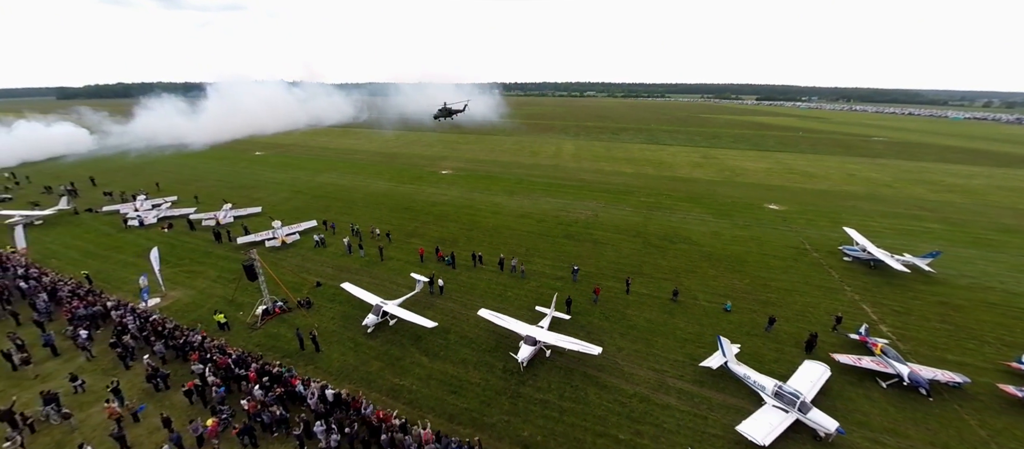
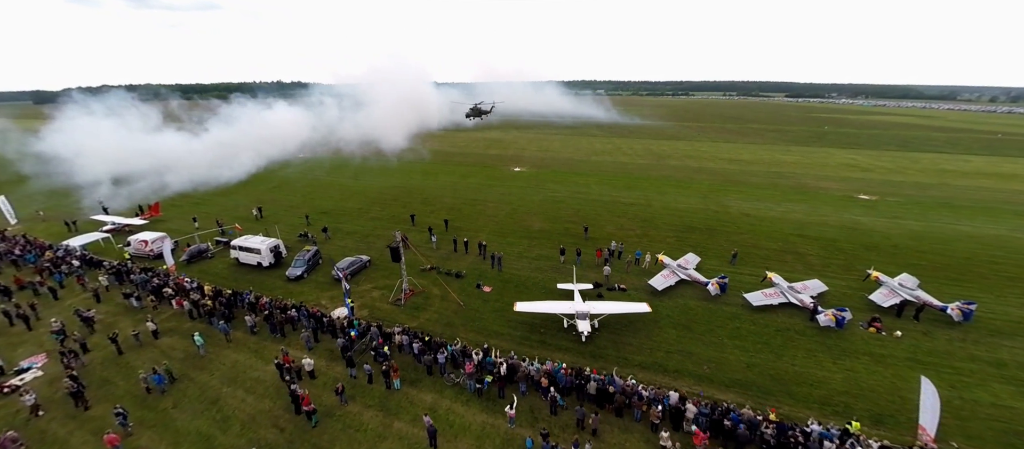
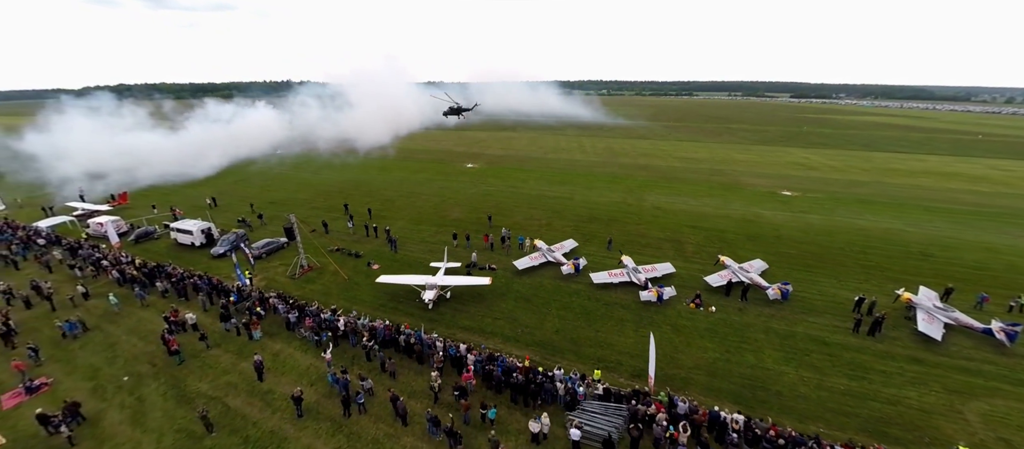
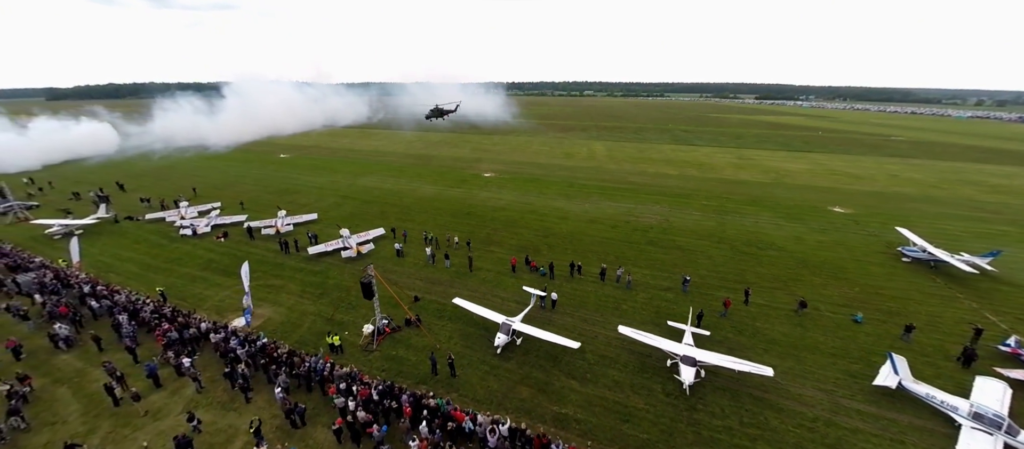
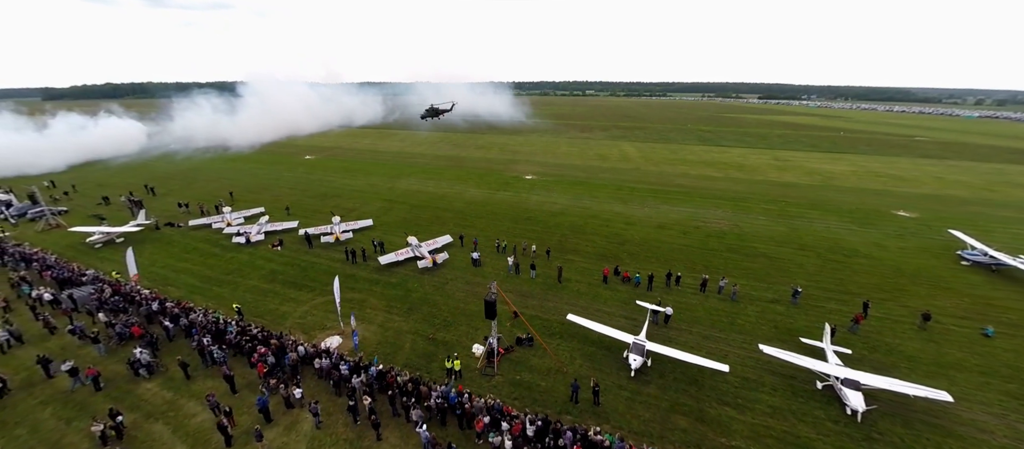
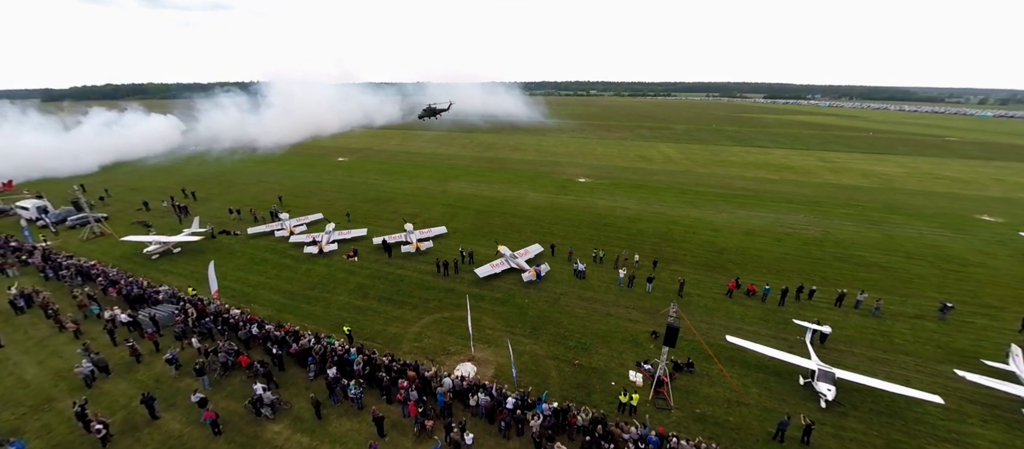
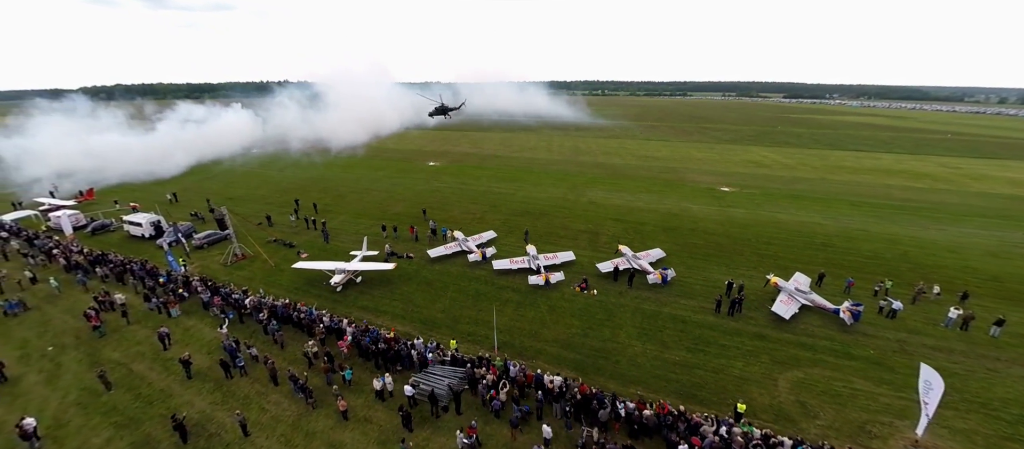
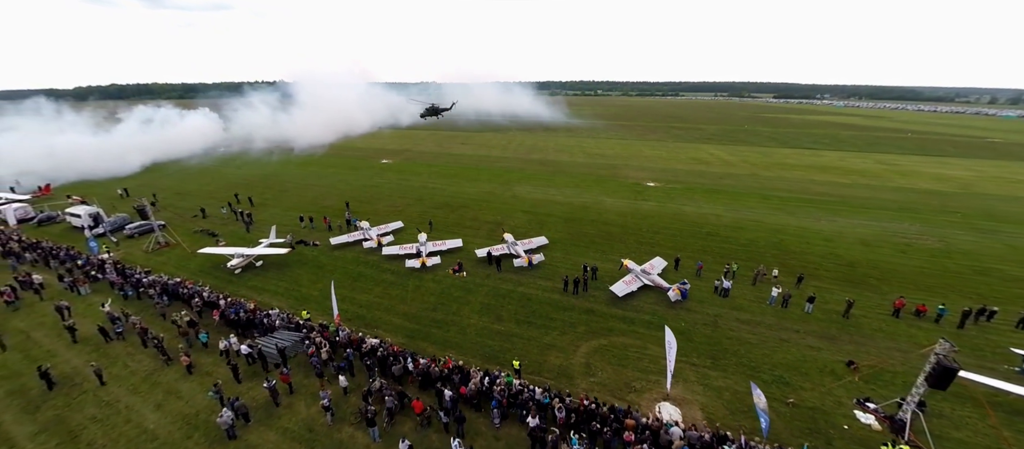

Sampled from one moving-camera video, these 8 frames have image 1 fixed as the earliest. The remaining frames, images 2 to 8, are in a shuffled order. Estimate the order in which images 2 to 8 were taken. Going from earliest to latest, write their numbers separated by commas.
4, 5, 6, 8, 7, 3, 2
